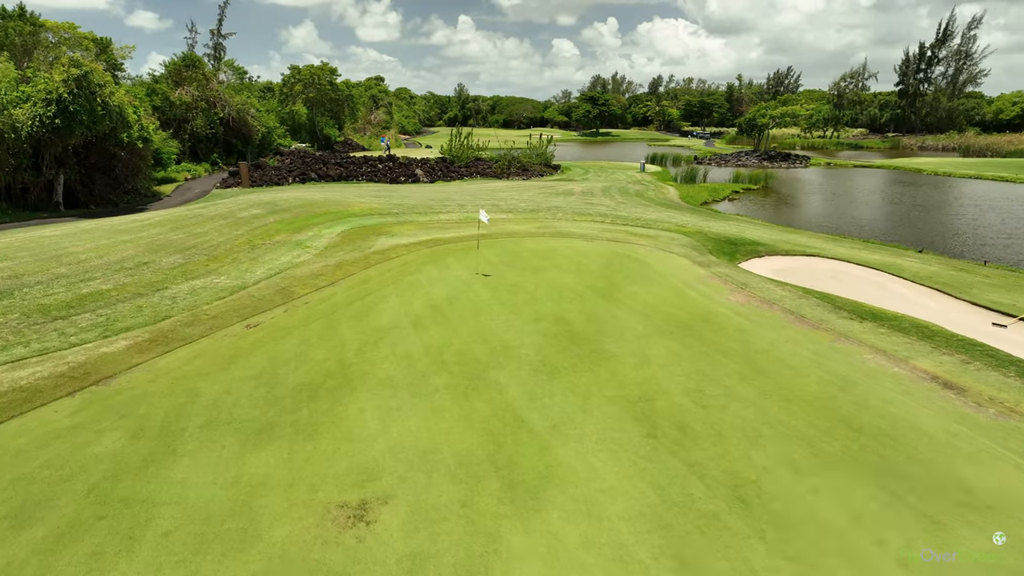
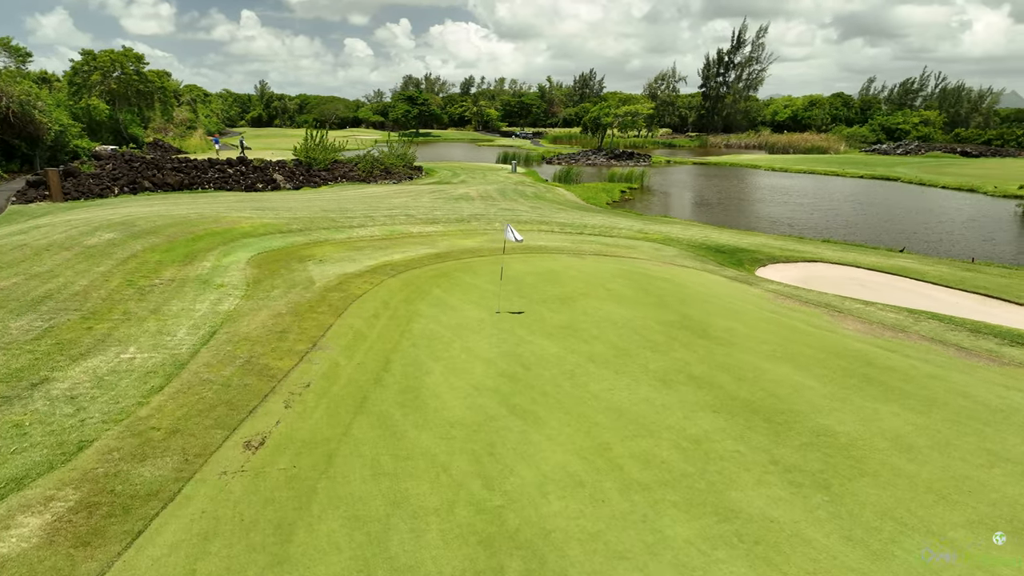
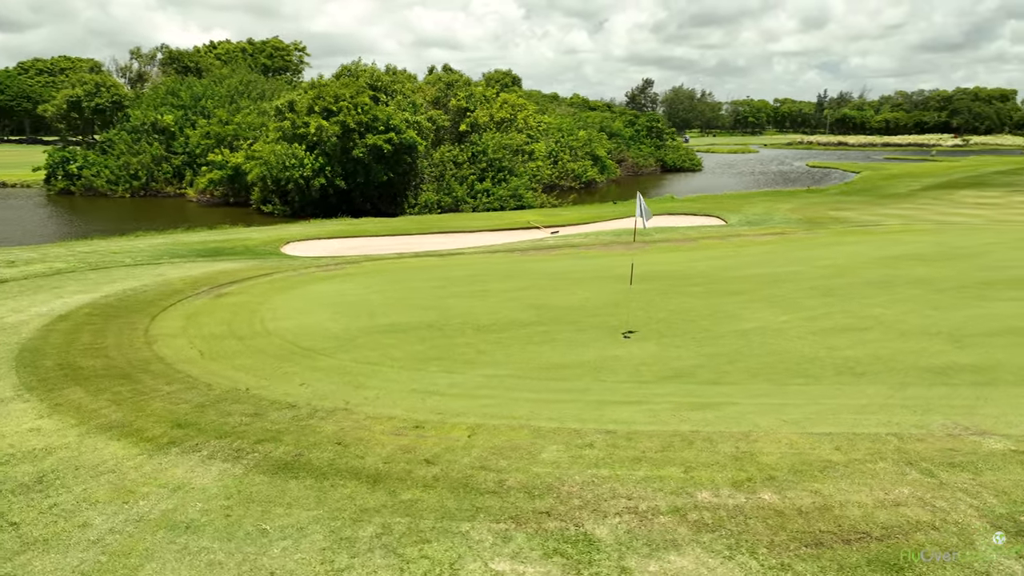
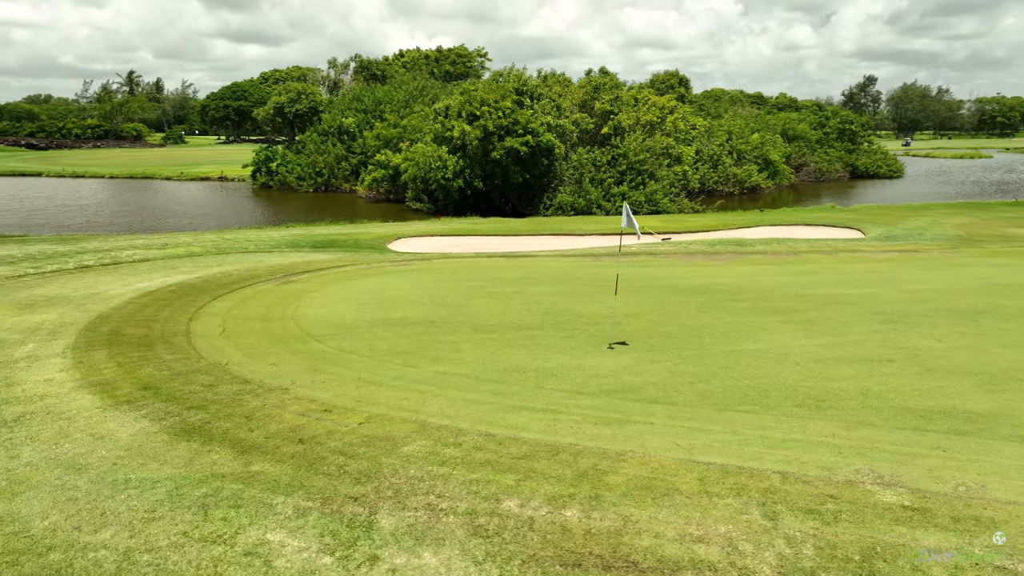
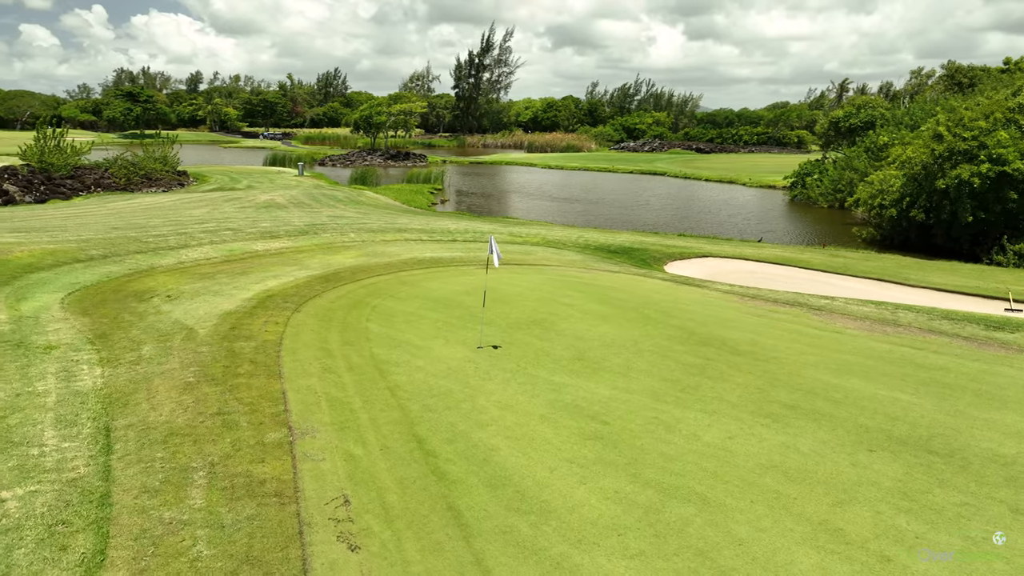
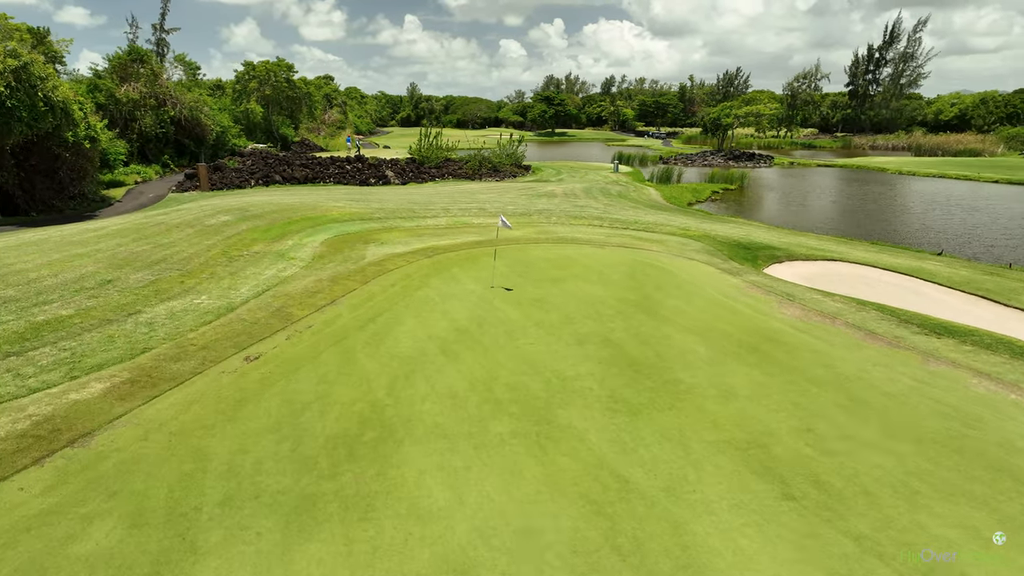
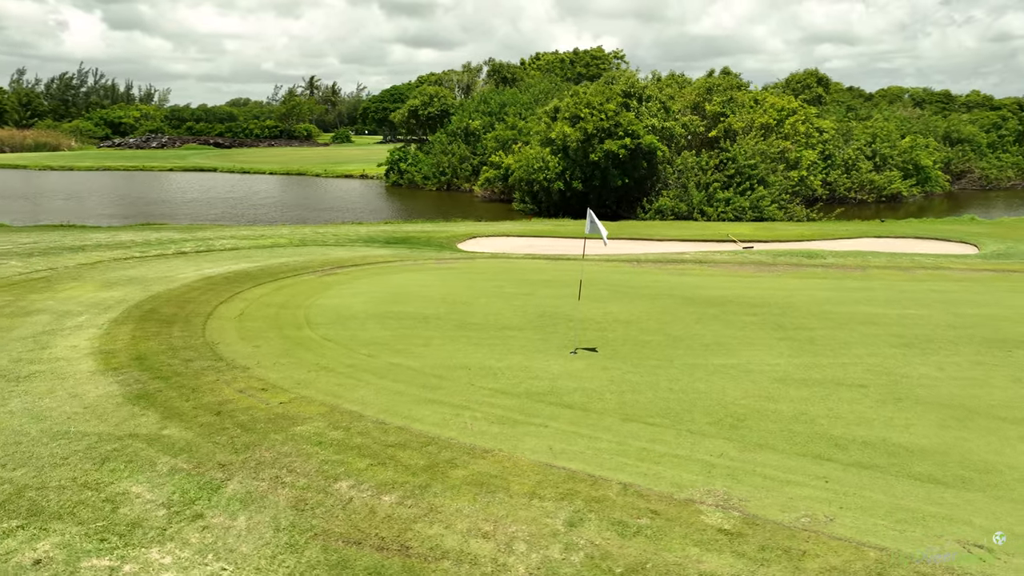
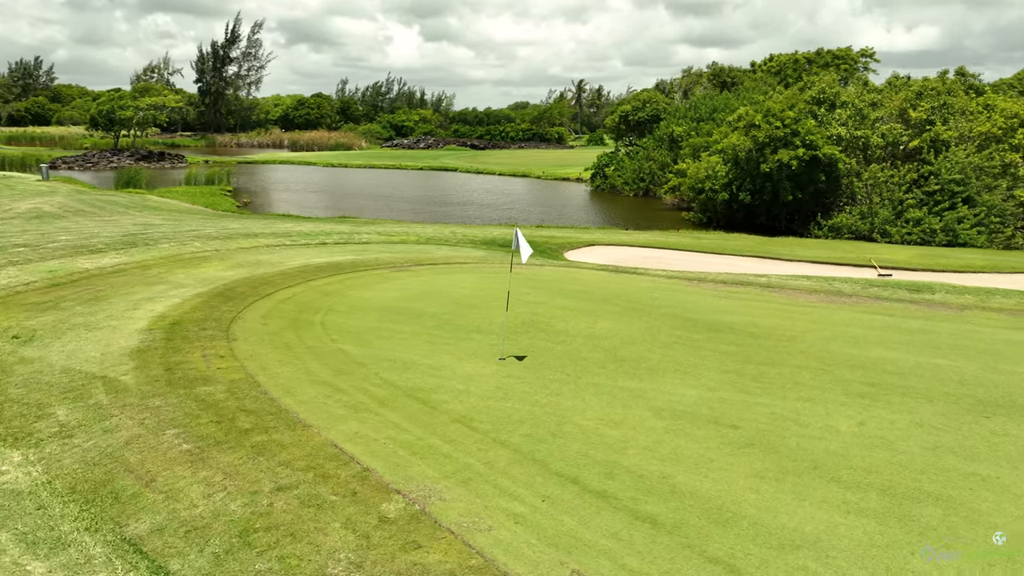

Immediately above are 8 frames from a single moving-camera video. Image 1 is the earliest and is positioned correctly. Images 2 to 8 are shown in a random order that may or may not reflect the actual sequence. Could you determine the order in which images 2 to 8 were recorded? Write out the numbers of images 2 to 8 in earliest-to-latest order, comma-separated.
6, 2, 5, 8, 7, 4, 3
